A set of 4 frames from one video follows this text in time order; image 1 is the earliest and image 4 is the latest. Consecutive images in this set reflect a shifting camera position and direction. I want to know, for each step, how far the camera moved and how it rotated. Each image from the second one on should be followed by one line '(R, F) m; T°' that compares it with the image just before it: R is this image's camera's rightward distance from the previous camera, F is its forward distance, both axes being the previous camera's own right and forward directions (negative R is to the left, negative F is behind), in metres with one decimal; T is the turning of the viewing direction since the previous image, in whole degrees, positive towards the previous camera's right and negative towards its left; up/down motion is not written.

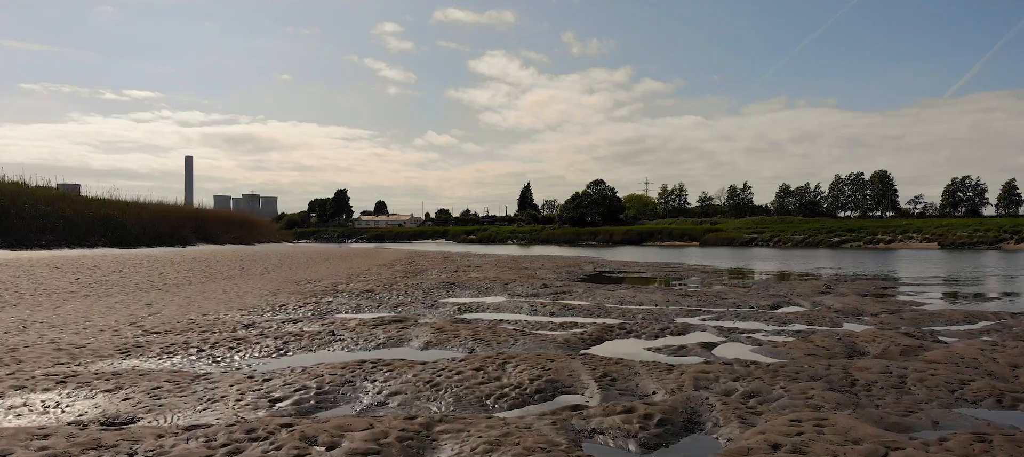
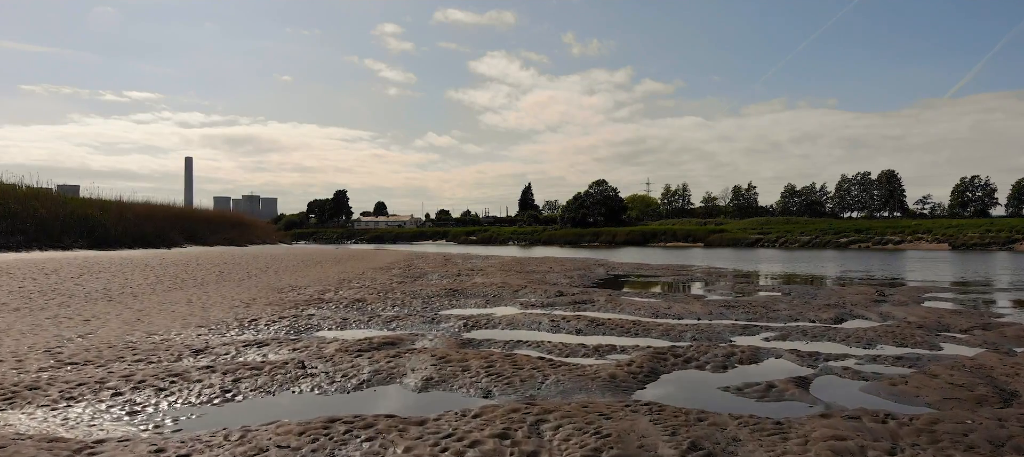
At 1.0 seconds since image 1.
(-0.2, +1.0) m; 0°
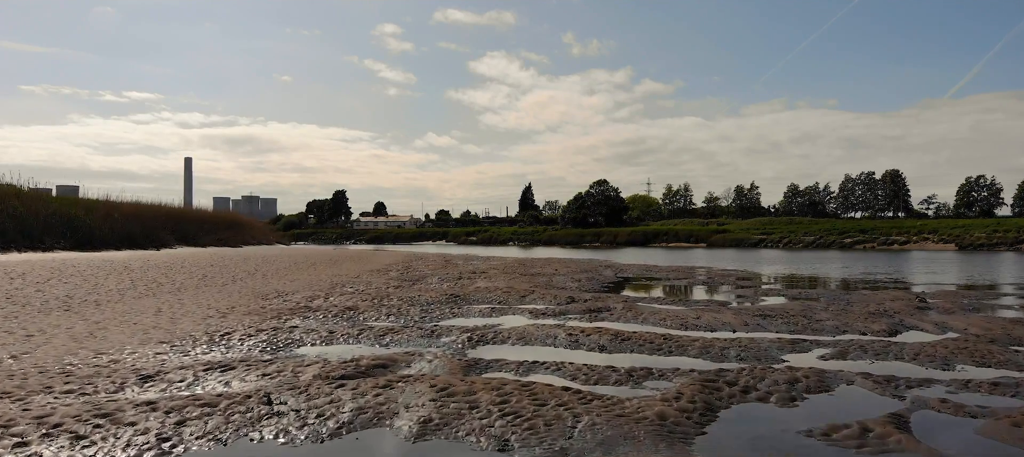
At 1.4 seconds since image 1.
(-0.1, +0.7) m; 0°
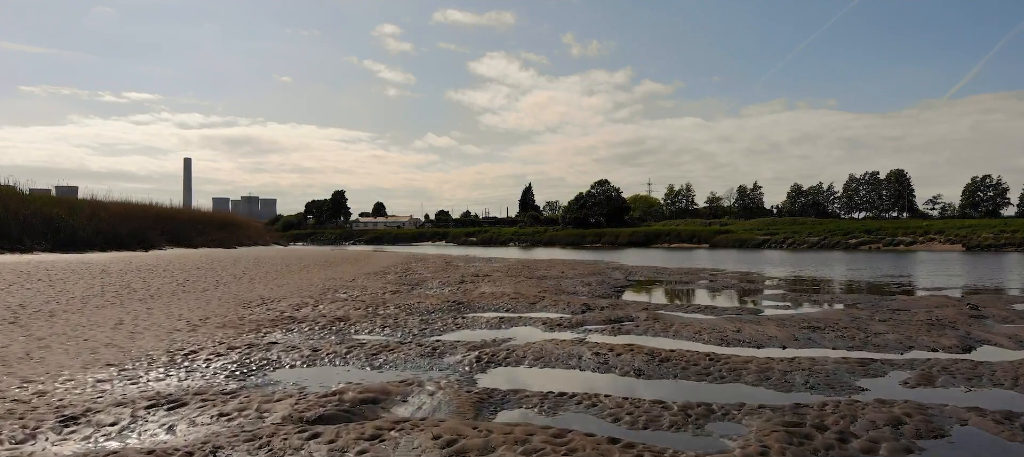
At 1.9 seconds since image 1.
(-0.1, +0.7) m; 0°
